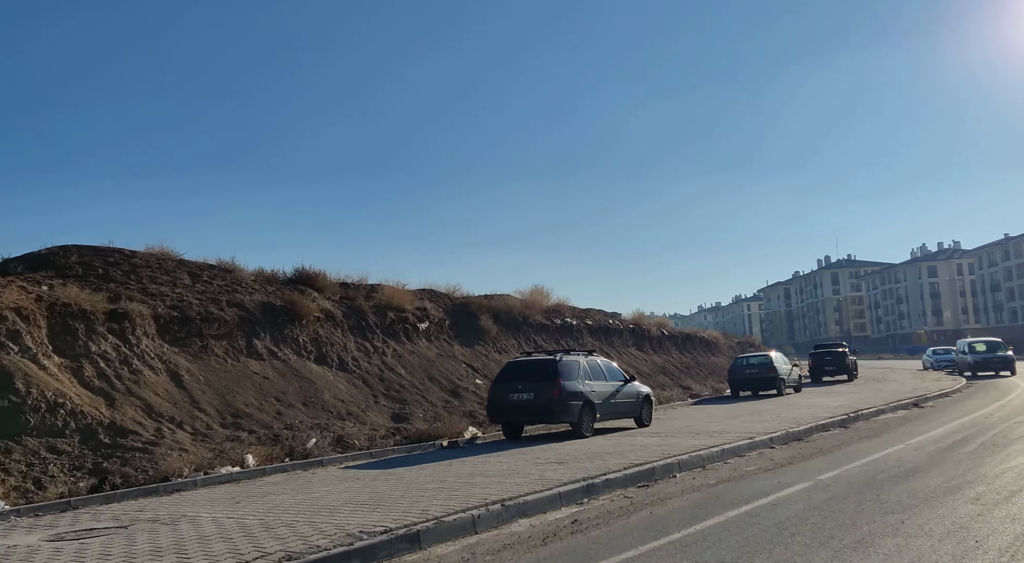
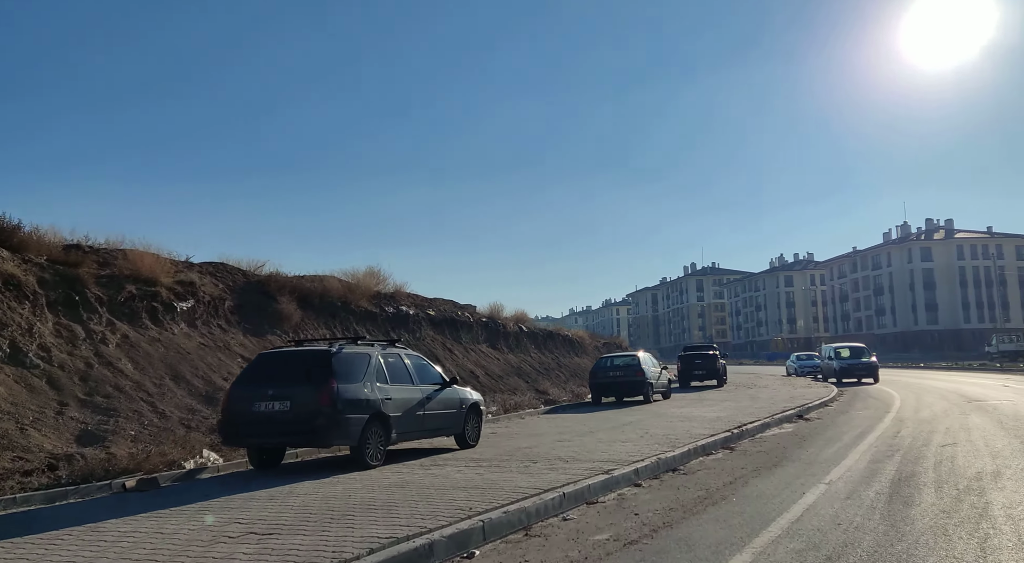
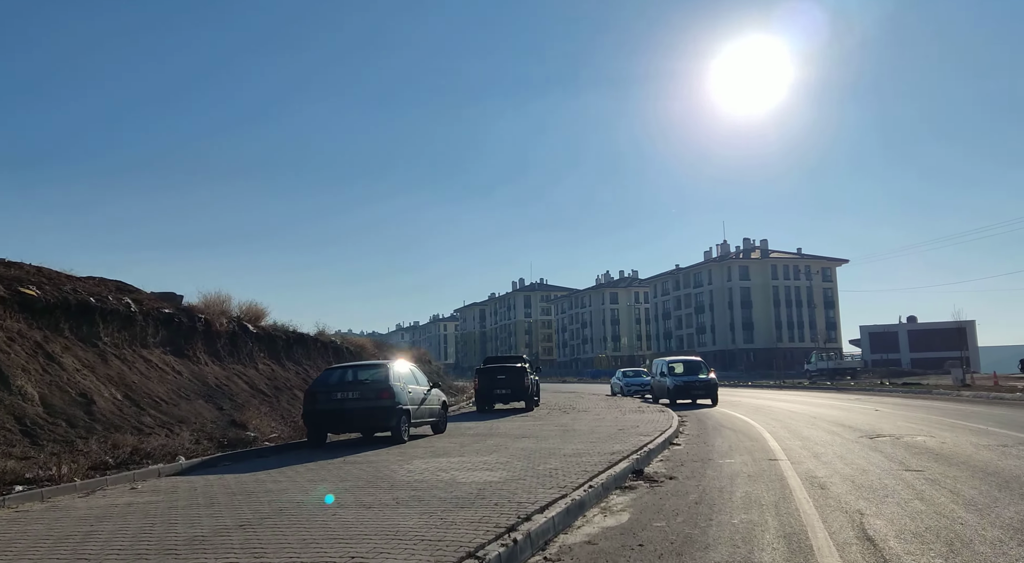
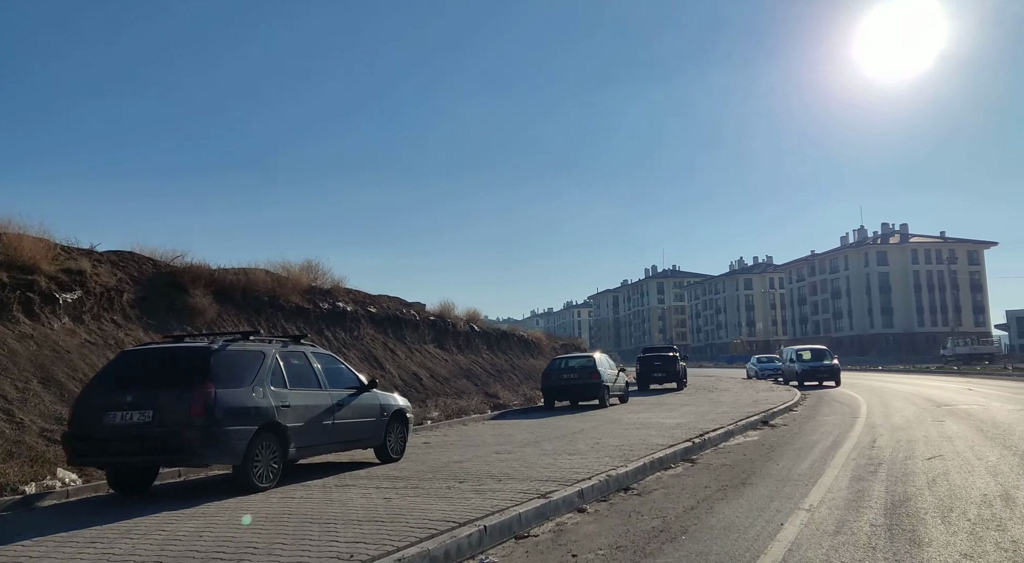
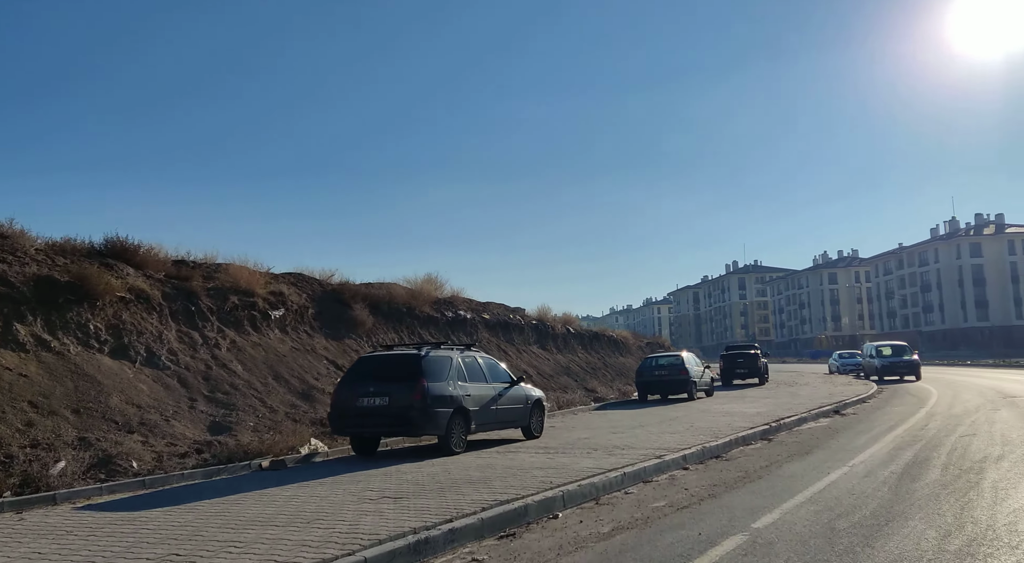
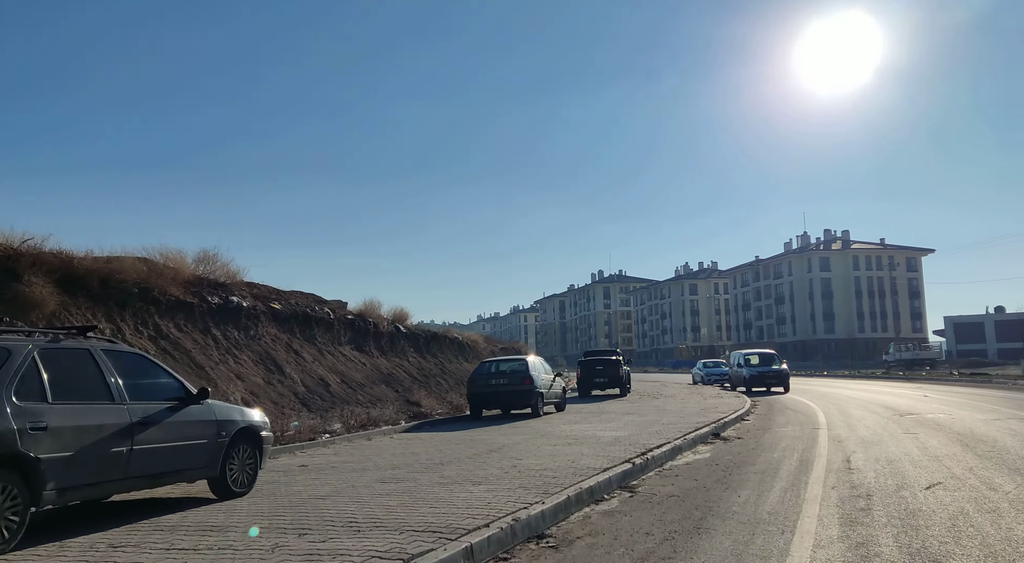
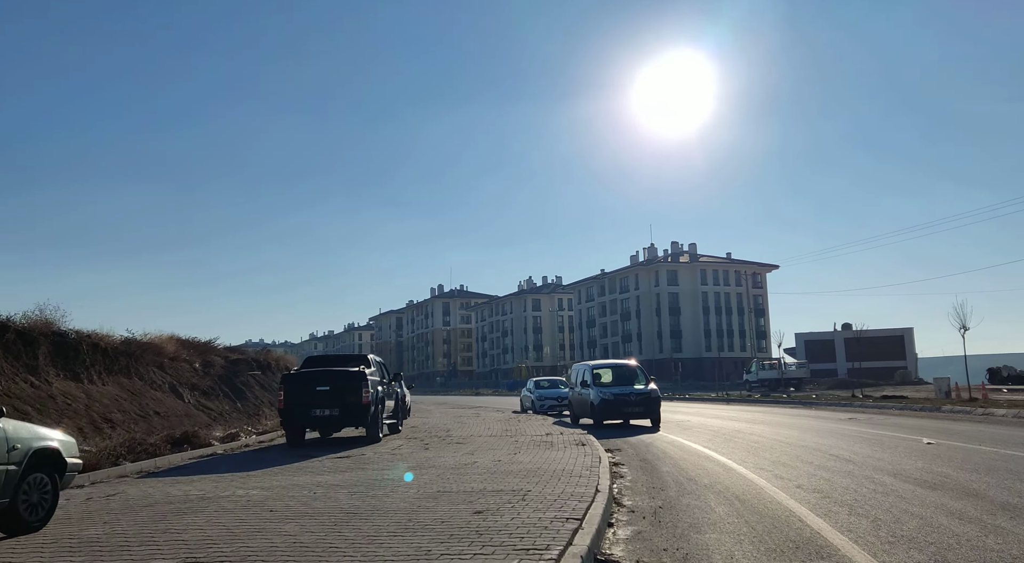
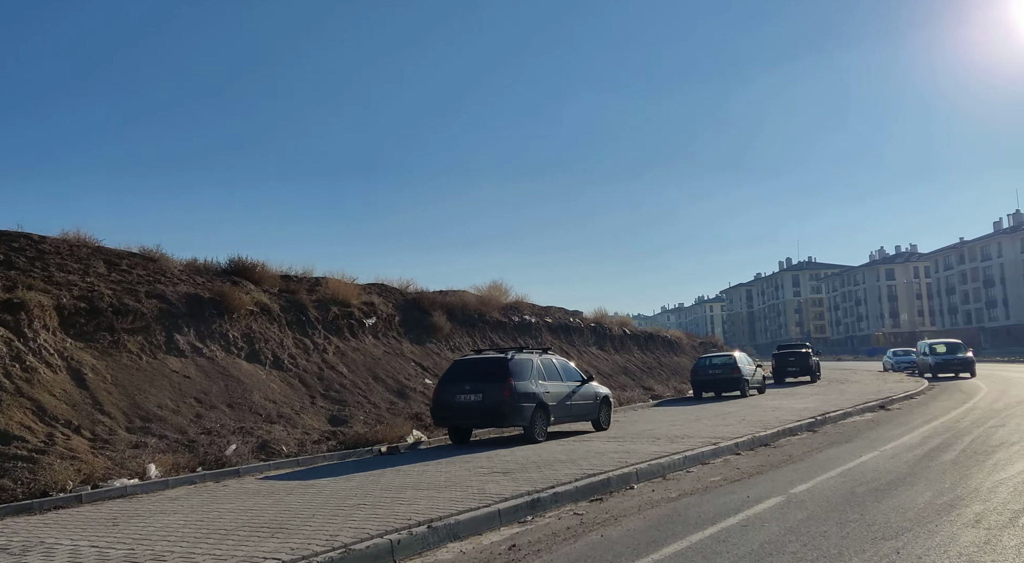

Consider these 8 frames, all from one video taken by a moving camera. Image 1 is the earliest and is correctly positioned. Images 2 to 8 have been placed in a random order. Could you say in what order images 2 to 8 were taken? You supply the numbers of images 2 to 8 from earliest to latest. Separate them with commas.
8, 5, 2, 4, 6, 3, 7
